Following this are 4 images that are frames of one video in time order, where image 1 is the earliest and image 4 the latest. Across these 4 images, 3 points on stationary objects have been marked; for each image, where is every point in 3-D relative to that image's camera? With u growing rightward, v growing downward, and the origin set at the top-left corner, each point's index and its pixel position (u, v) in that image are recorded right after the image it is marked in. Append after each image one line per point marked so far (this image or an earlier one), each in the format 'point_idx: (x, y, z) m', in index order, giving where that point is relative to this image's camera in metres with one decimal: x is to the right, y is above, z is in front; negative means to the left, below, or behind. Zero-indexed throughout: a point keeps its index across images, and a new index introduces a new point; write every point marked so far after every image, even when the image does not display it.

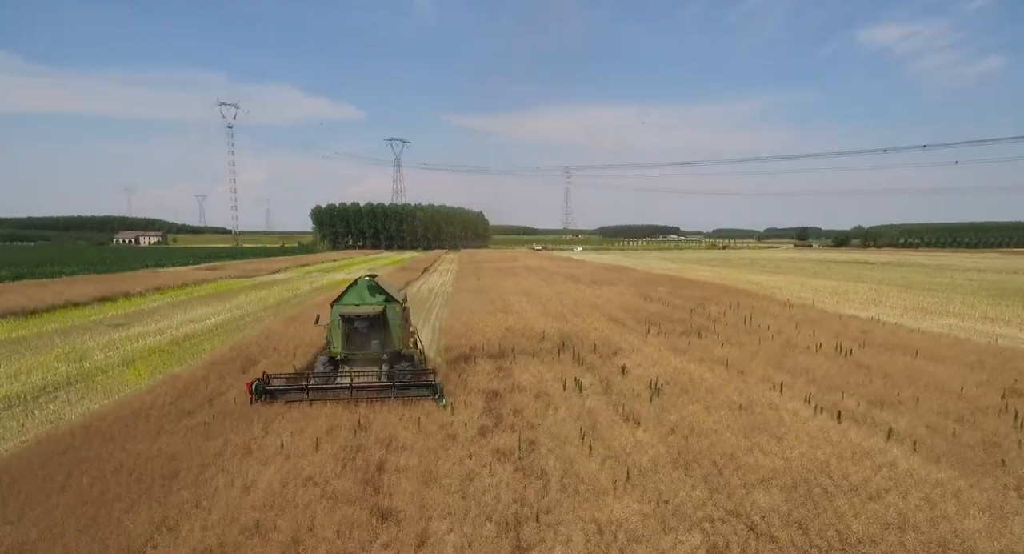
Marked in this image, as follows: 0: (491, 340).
0: (-0.6, -2.1, +17.2) m
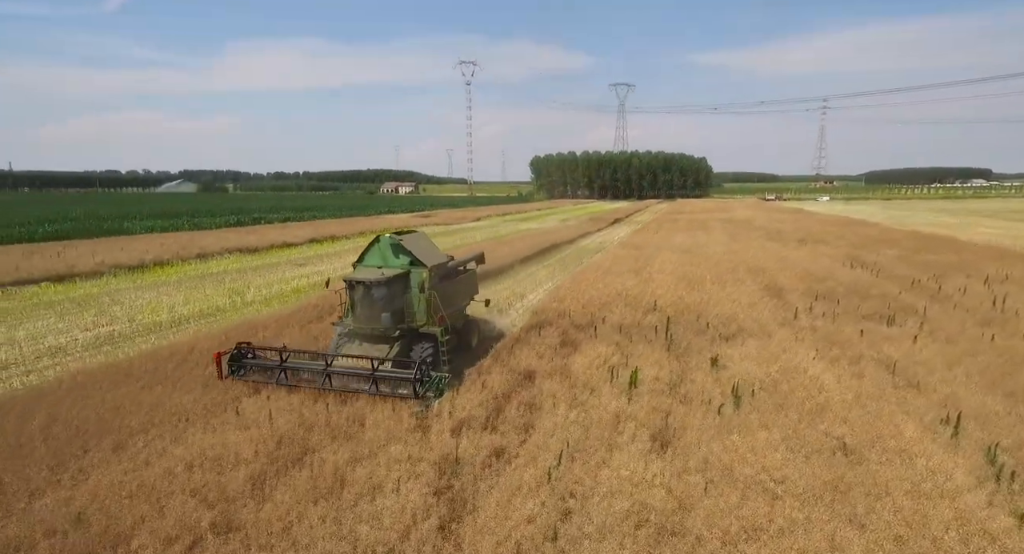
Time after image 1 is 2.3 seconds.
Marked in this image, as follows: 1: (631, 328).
0: (+2.3, -0.9, +15.1) m
1: (+2.9, -1.3, +12.9) m
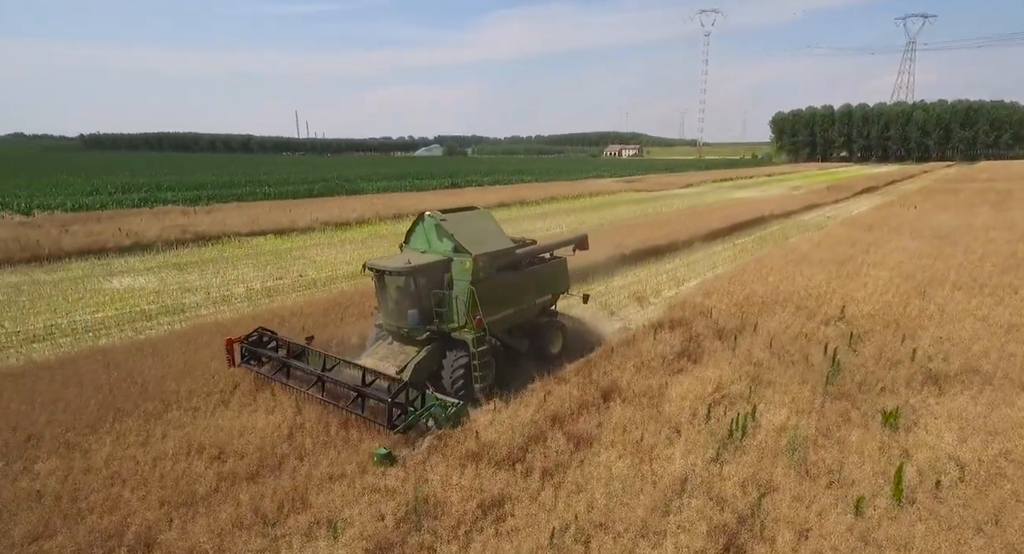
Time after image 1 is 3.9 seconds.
0: (+5.5, -0.7, +11.9) m
1: (+5.1, -1.3, +9.7) m
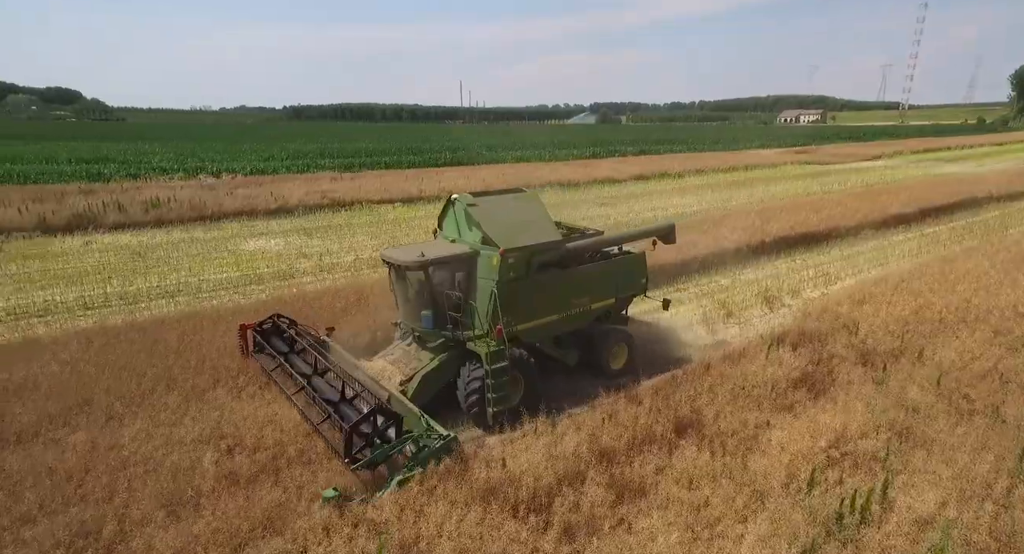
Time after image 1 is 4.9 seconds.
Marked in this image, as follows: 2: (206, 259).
0: (+7.2, -0.8, +9.0) m
1: (+6.2, -1.5, +7.0) m
2: (-8.5, +0.5, +14.4) m
